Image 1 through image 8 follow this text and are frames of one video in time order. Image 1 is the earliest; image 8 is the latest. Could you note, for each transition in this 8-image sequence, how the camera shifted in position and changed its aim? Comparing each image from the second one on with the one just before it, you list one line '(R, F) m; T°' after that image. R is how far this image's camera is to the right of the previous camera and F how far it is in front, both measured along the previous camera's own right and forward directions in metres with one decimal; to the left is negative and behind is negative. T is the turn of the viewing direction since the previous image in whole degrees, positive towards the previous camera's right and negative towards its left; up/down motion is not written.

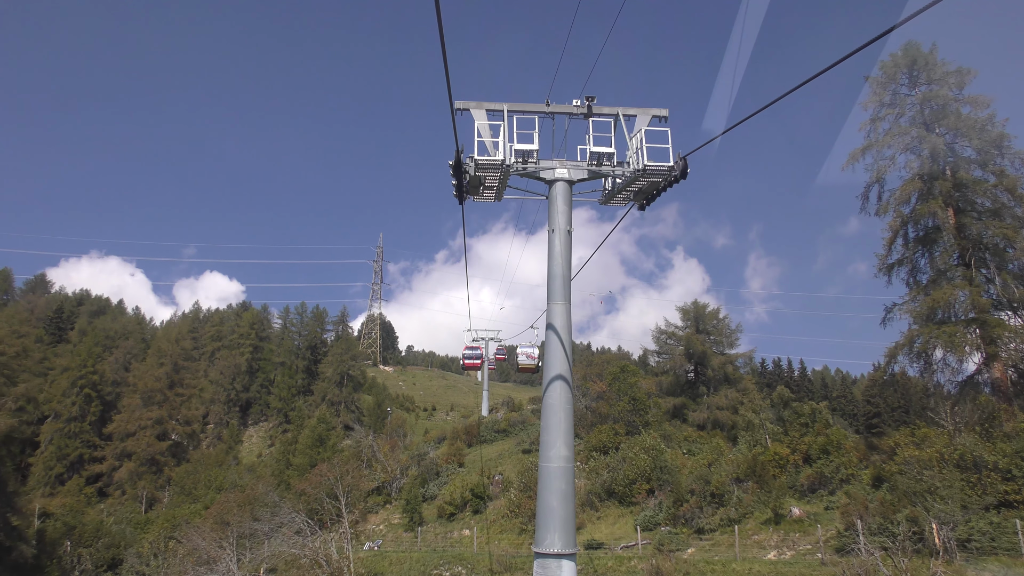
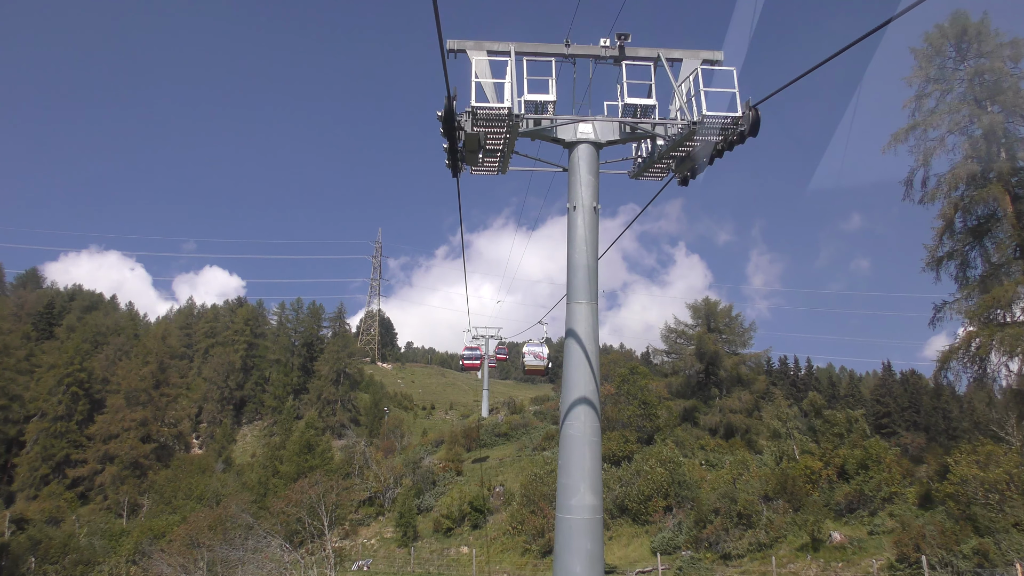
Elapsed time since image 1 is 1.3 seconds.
(-0.1, +2.8) m; 0°
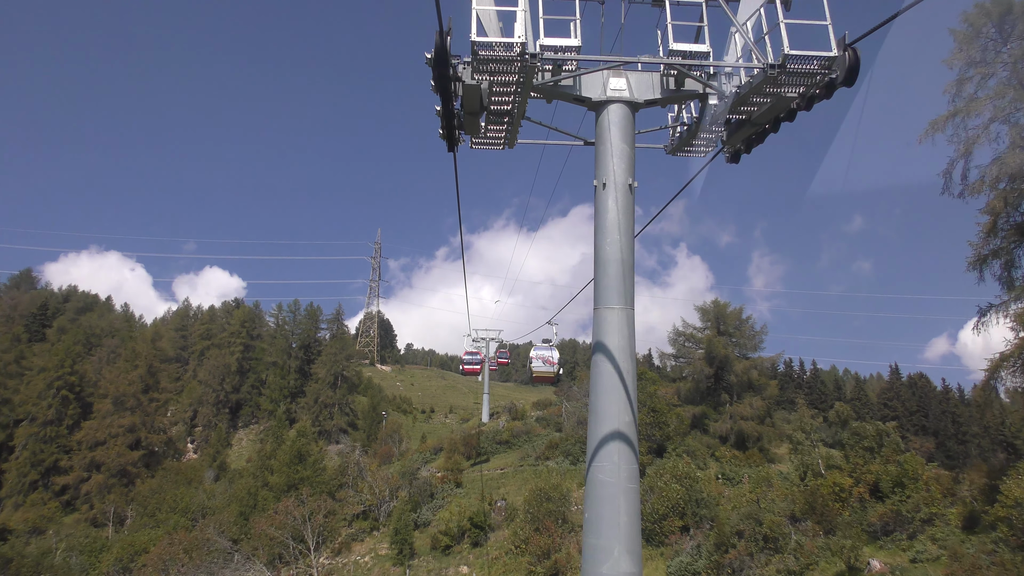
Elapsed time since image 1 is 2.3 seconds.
(-0.1, +2.0) m; 0°
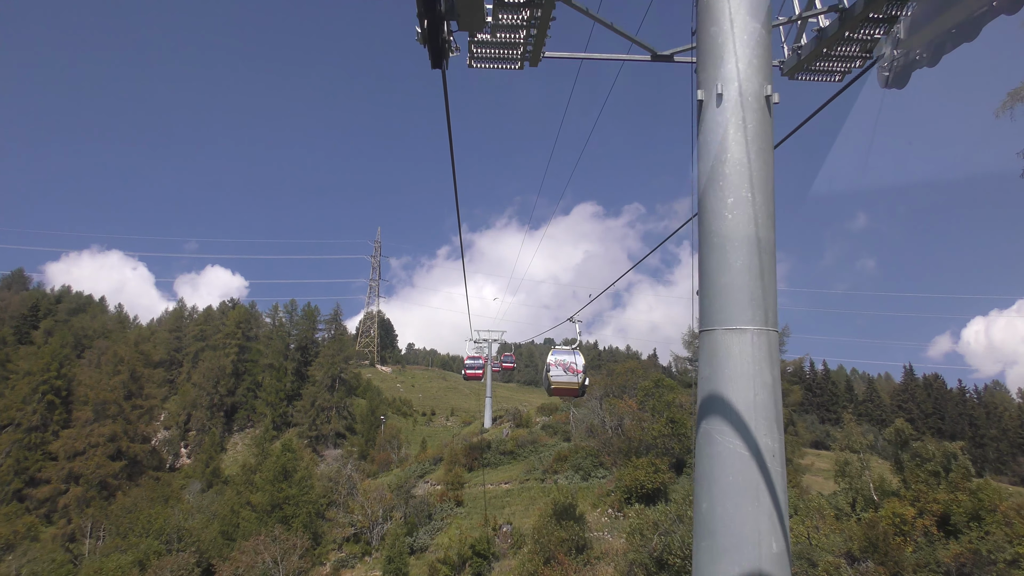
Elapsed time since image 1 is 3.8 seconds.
(-0.2, +3.3) m; 0°
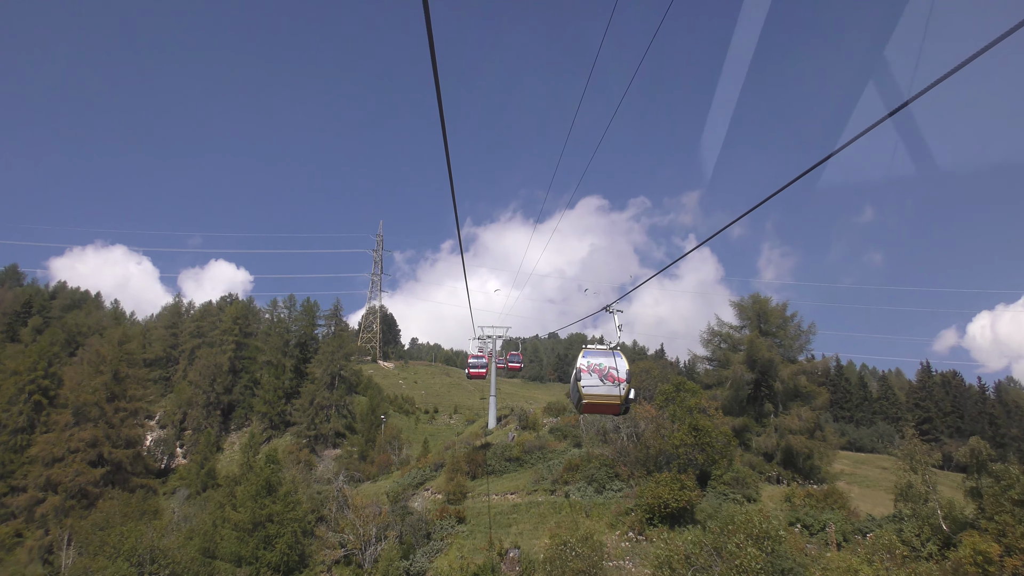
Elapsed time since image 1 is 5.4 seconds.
(-0.2, +3.3) m; 0°
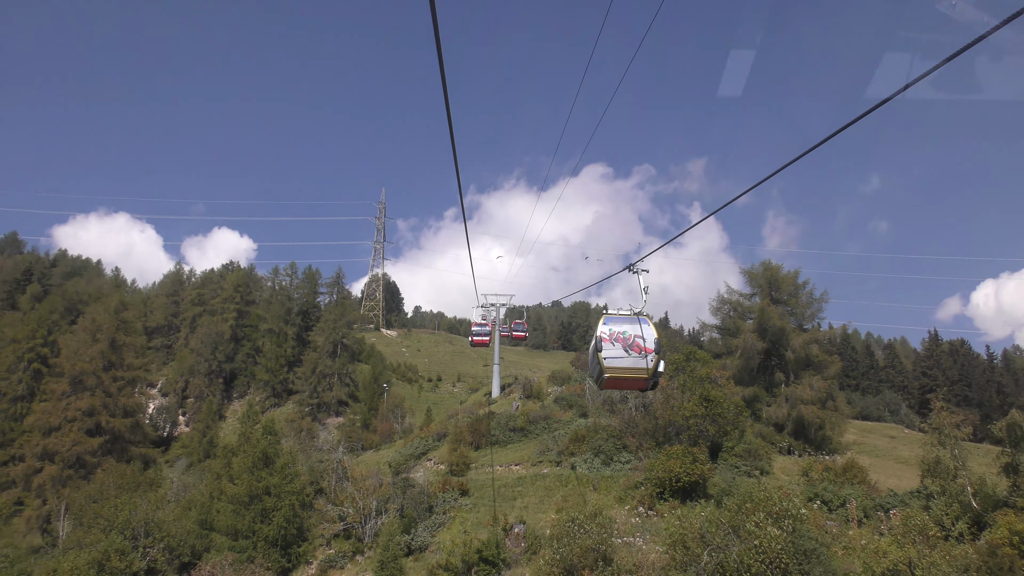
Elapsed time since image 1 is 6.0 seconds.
(-0.1, +1.6) m; 0°
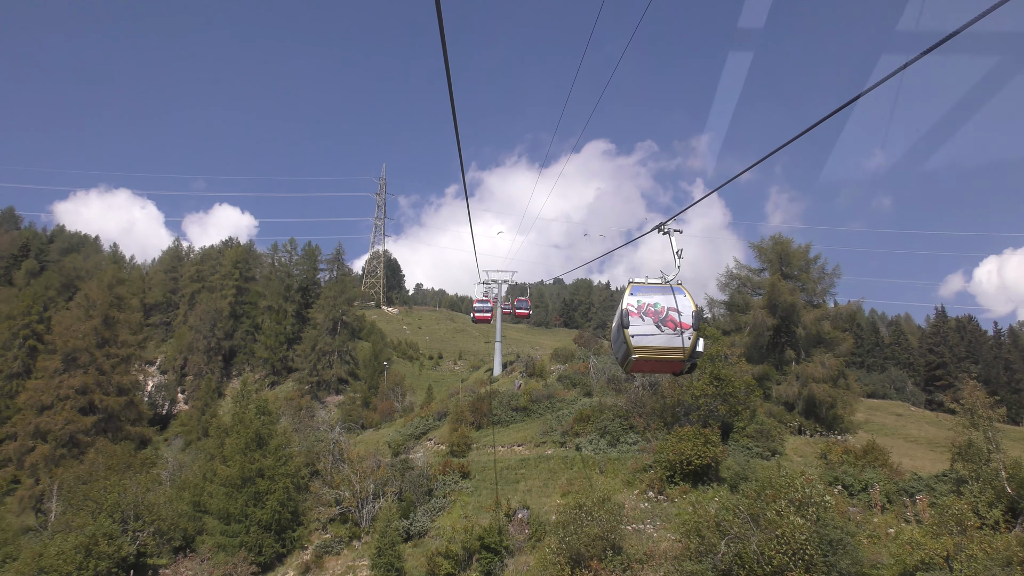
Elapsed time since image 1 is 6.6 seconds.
(-0.1, +1.5) m; 0°
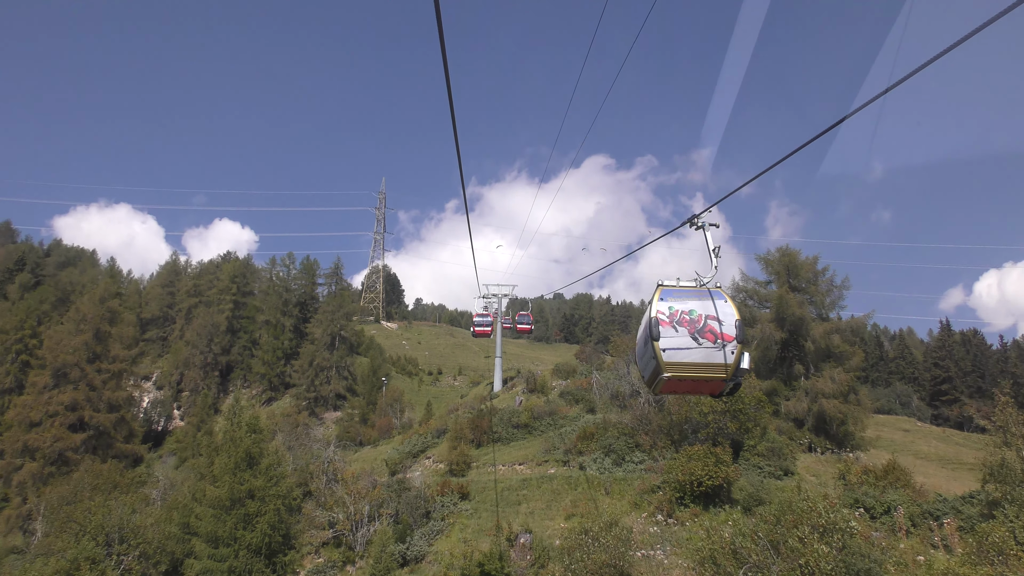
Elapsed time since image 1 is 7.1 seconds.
(-0.1, +0.9) m; 0°
